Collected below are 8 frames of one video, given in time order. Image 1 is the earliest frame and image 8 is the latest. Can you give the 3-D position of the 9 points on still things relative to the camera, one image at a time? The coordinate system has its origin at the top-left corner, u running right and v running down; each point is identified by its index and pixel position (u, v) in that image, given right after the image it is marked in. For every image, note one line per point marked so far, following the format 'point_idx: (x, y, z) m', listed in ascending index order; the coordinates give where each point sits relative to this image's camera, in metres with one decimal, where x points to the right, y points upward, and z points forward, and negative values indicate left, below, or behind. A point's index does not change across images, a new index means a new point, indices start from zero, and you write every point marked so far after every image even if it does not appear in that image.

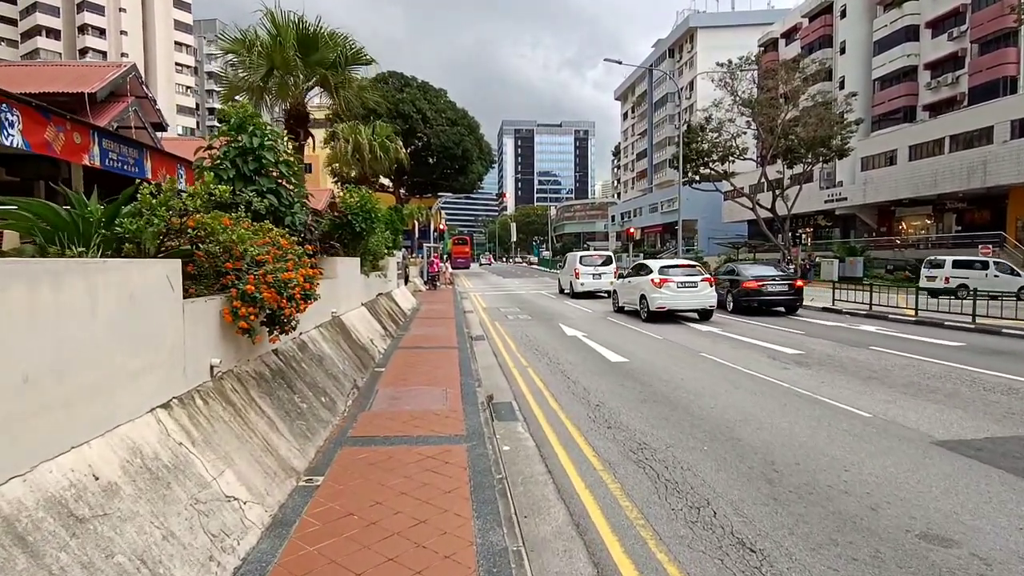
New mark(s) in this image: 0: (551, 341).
0: (+0.8, -1.1, +12.7) m
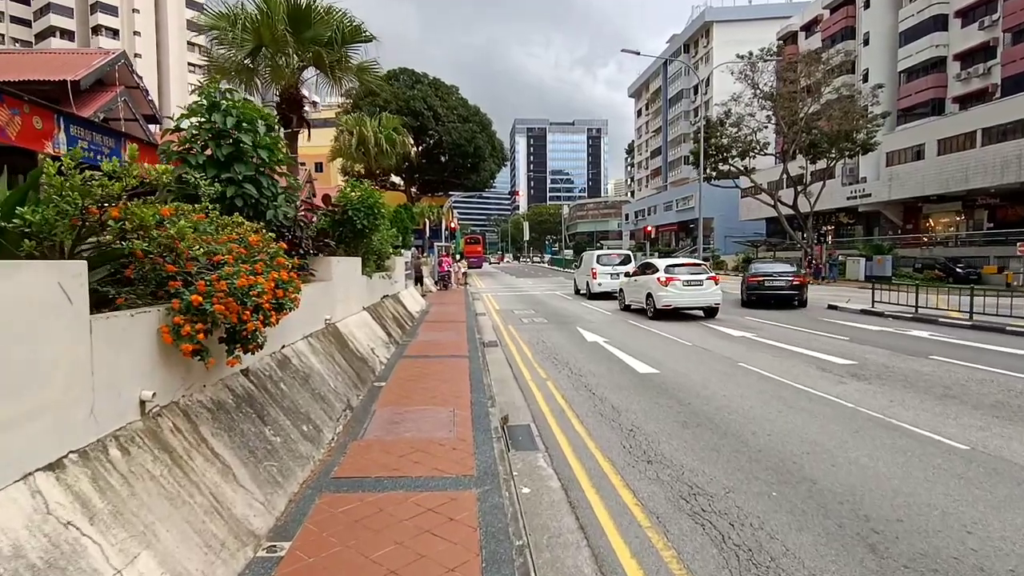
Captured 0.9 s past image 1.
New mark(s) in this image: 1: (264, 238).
0: (+1.1, -1.2, +11.7) m
1: (-2.1, +0.4, +5.0) m
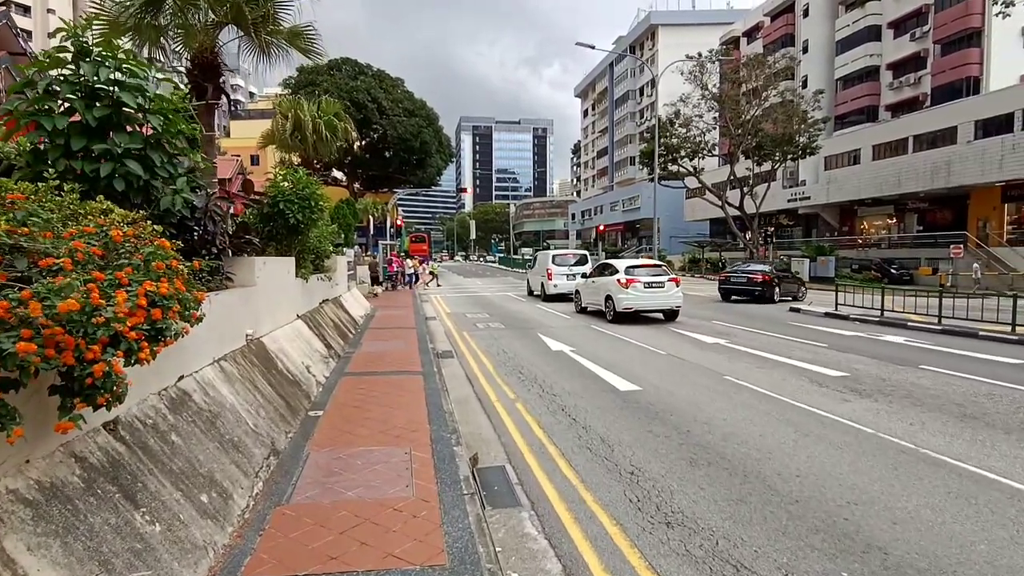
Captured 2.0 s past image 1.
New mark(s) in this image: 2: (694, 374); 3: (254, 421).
0: (+0.4, -1.2, +10.5) m
1: (-2.2, +0.3, +3.5) m
2: (+2.7, -1.3, +9.0) m
3: (-2.1, -1.1, +5.0) m
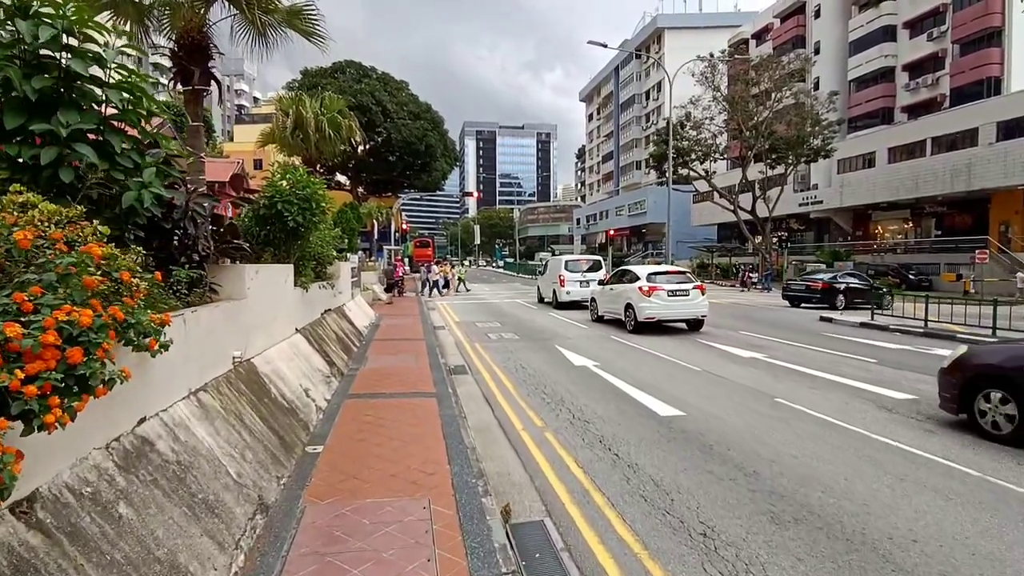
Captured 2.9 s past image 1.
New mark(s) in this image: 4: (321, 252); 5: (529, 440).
0: (+0.7, -1.4, +9.5) m
1: (-1.9, +0.2, +2.6) m
2: (+3.1, -1.4, +8.0) m
3: (-1.9, -1.2, +4.0) m
4: (-3.3, +0.6, +10.3) m
5: (+0.2, -1.6, +6.2) m
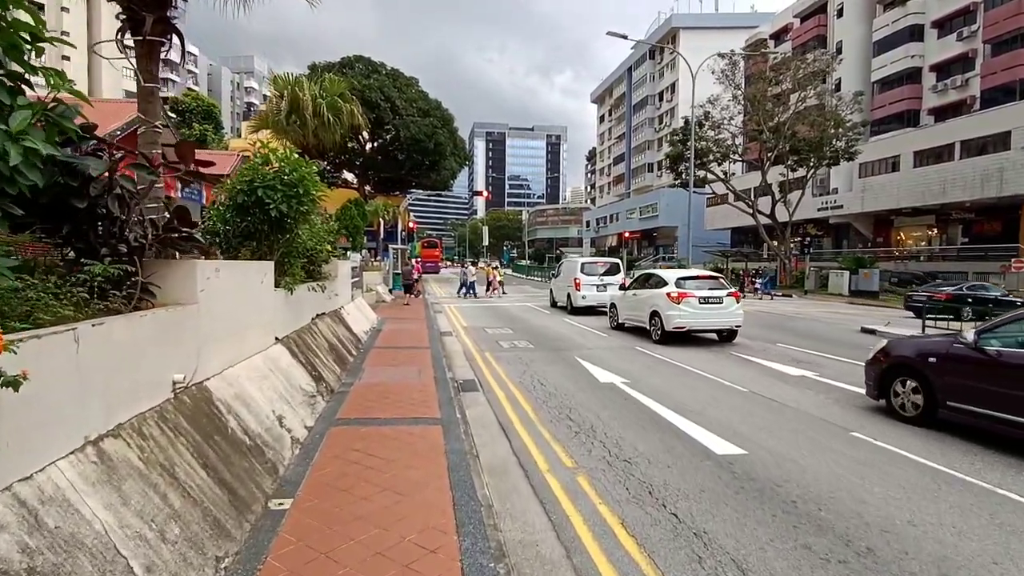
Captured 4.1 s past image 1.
0: (+0.9, -1.5, +8.2) m
1: (-1.7, +0.2, +1.3) m
2: (+3.3, -1.5, +6.6) m
3: (-1.7, -1.2, +2.7) m
4: (-3.0, +0.6, +9.0) m
5: (+0.4, -1.6, +4.9) m
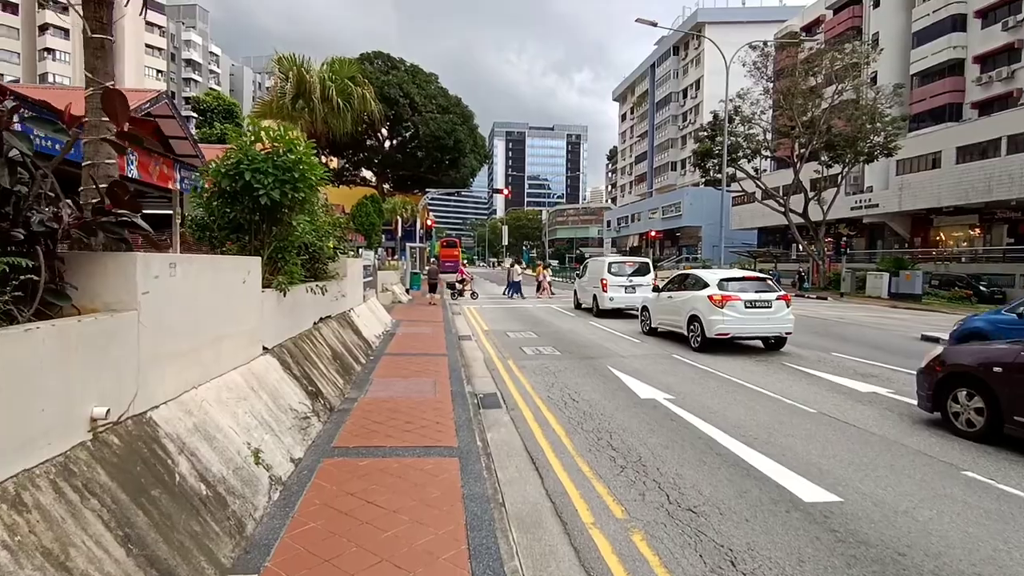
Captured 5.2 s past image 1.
0: (+1.3, -1.5, +7.0) m
1: (-1.6, +0.2, +0.2) m
2: (+3.6, -1.6, +5.4) m
3: (-1.5, -1.2, +1.7) m
4: (-2.6, +0.6, +8.0) m
5: (+0.6, -1.6, +3.7) m
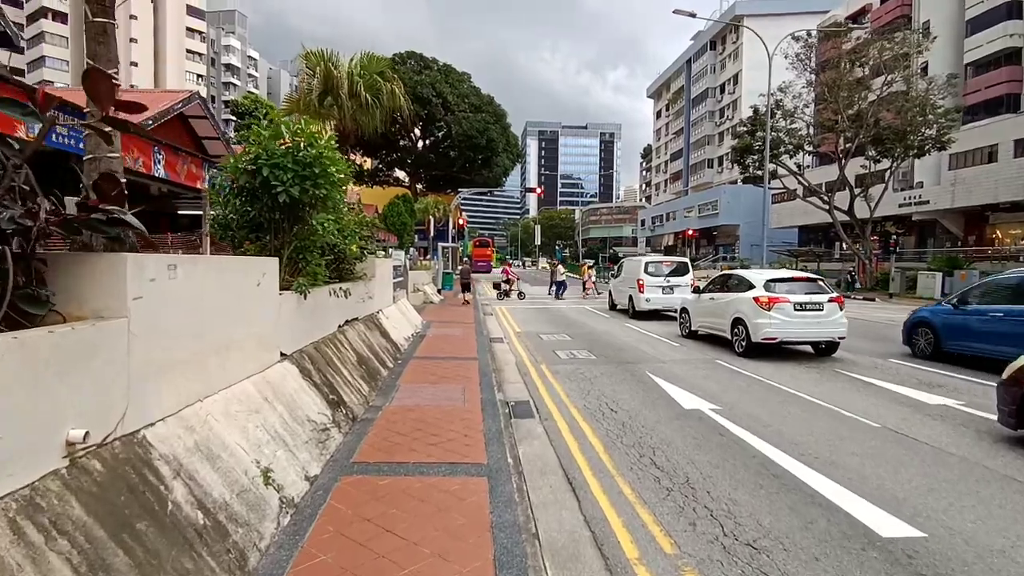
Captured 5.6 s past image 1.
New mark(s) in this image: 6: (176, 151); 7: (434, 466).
0: (+1.6, -1.5, +6.5) m
1: (-1.6, +0.2, -0.1) m
2: (+3.8, -1.6, +4.7) m
3: (-1.4, -1.3, +1.3) m
4: (-2.2, +0.6, +7.6) m
5: (+0.8, -1.7, +3.2) m
6: (-5.8, +2.4, +10.3) m
7: (-0.6, -1.4, +4.9) m
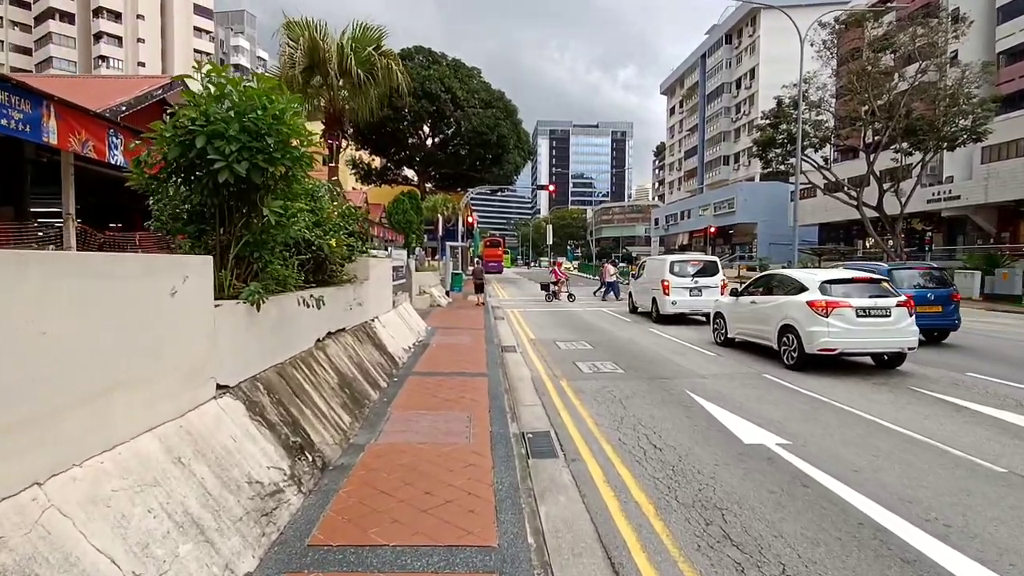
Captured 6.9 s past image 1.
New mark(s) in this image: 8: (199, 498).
0: (+1.8, -1.6, +5.0) m
1: (-1.5, +0.1, -1.6) m
2: (+4.0, -1.6, +3.2) m
3: (-1.4, -1.3, -0.2) m
4: (-2.0, +0.5, +6.2) m
5: (+0.9, -1.7, +1.8) m
6: (-5.6, +2.3, +9.0) m
7: (-0.5, -1.5, +3.5) m
8: (-1.6, -1.1, +3.2) m
